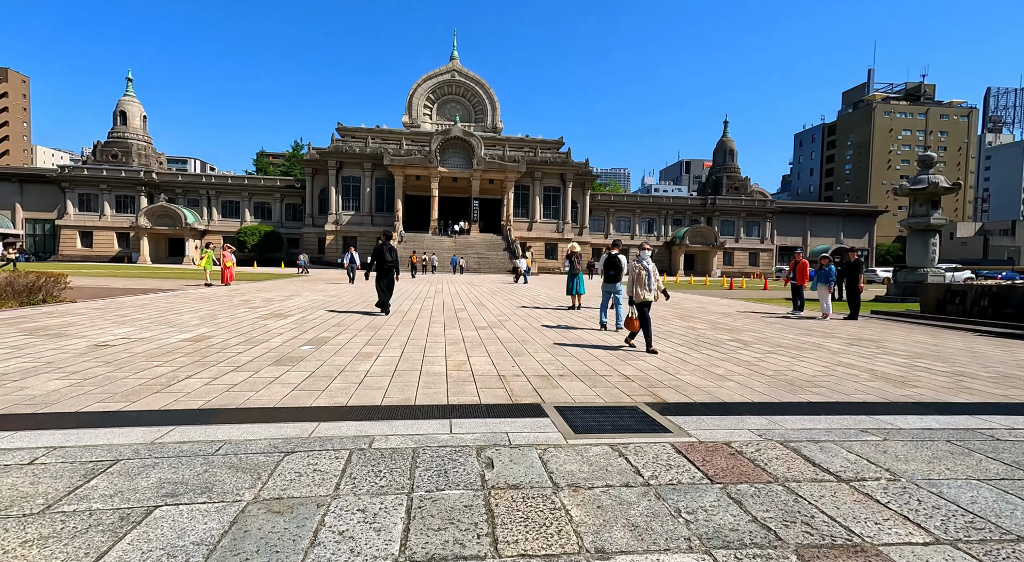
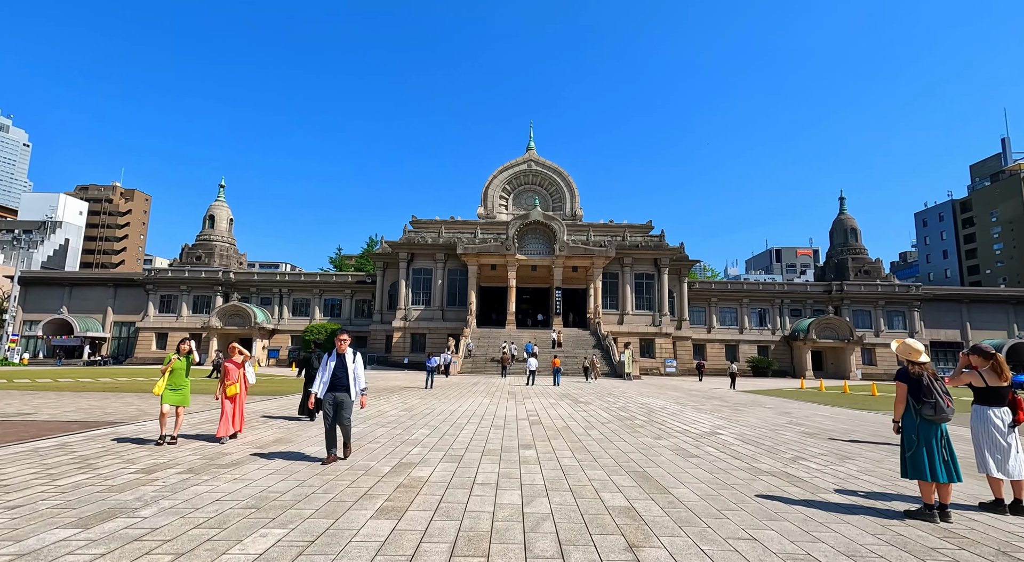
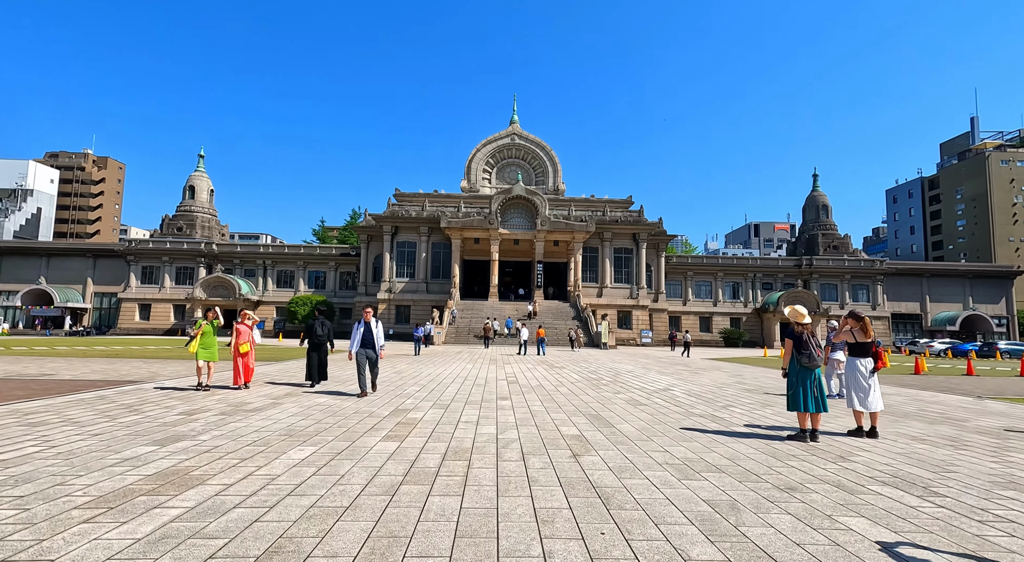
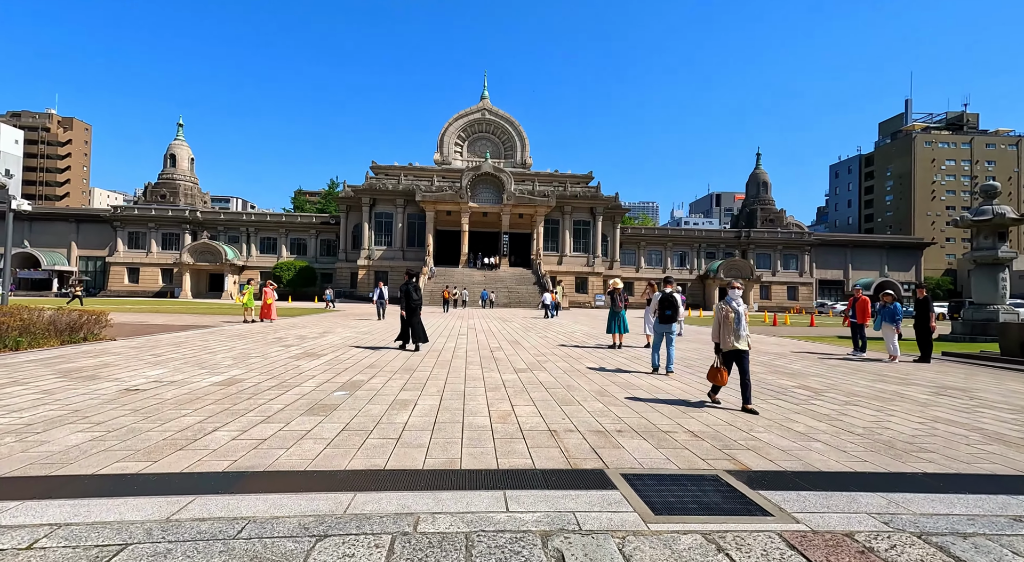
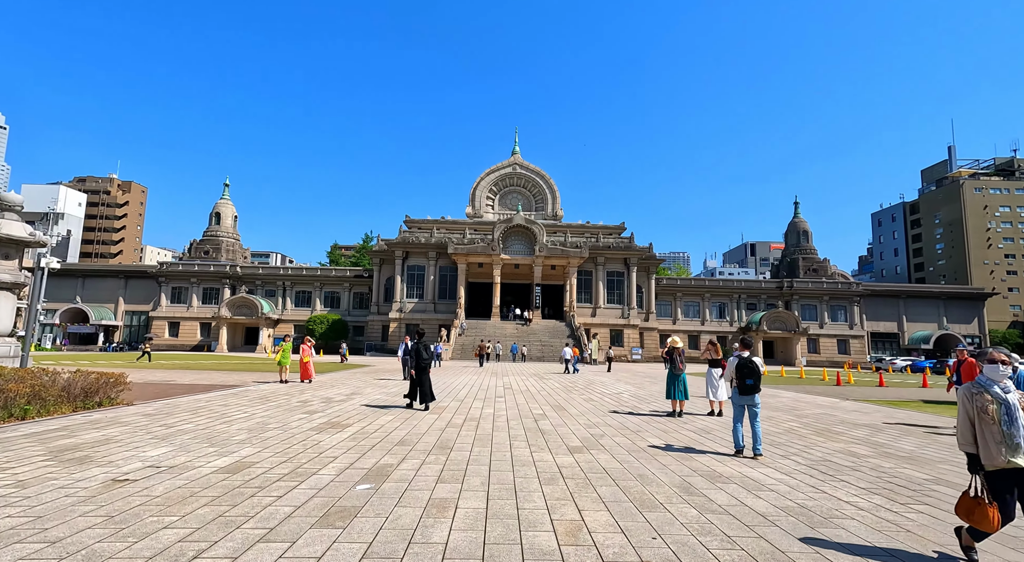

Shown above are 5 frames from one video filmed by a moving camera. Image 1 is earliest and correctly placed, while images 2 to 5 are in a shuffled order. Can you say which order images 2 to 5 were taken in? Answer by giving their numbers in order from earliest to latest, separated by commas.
4, 5, 3, 2
